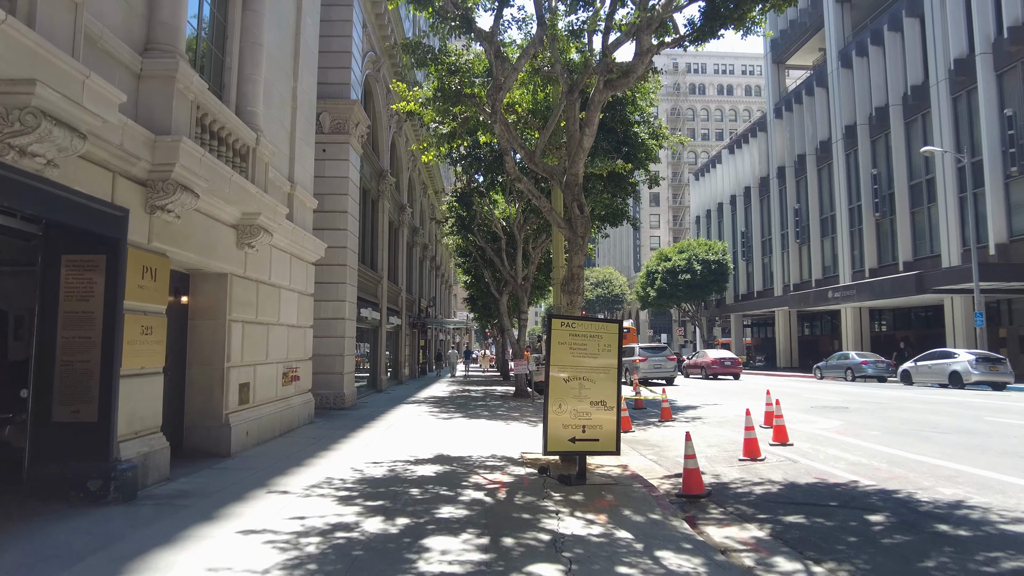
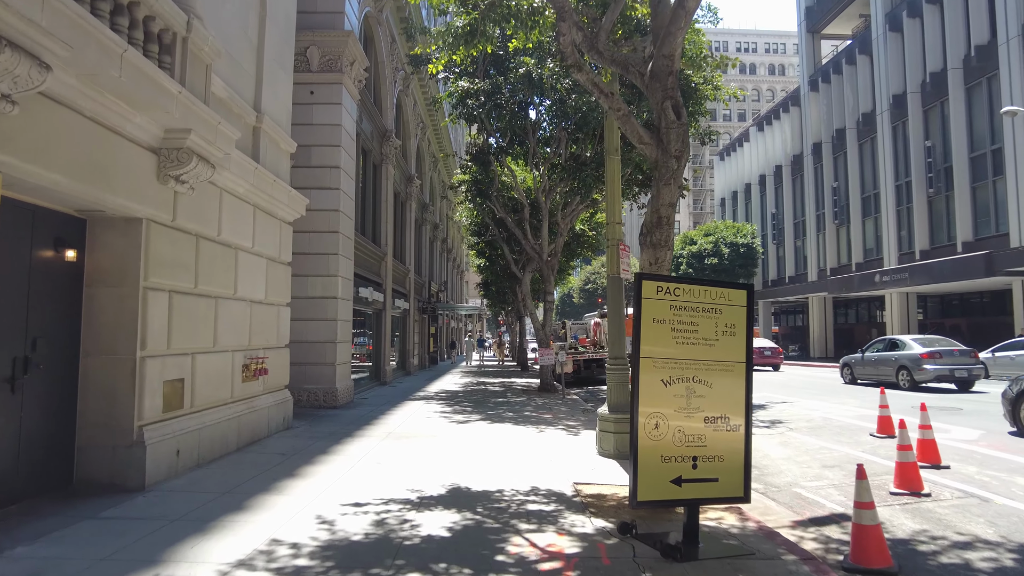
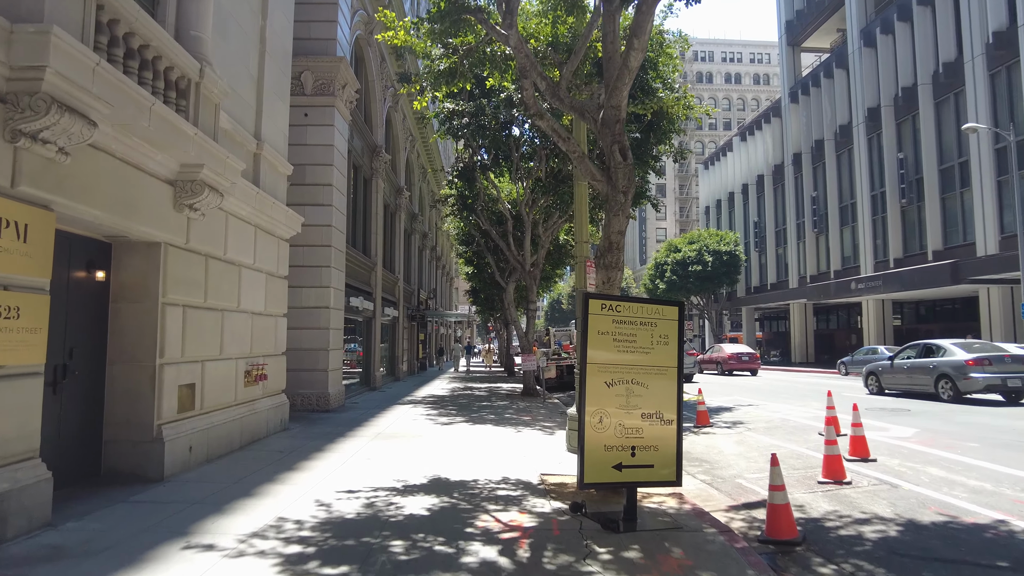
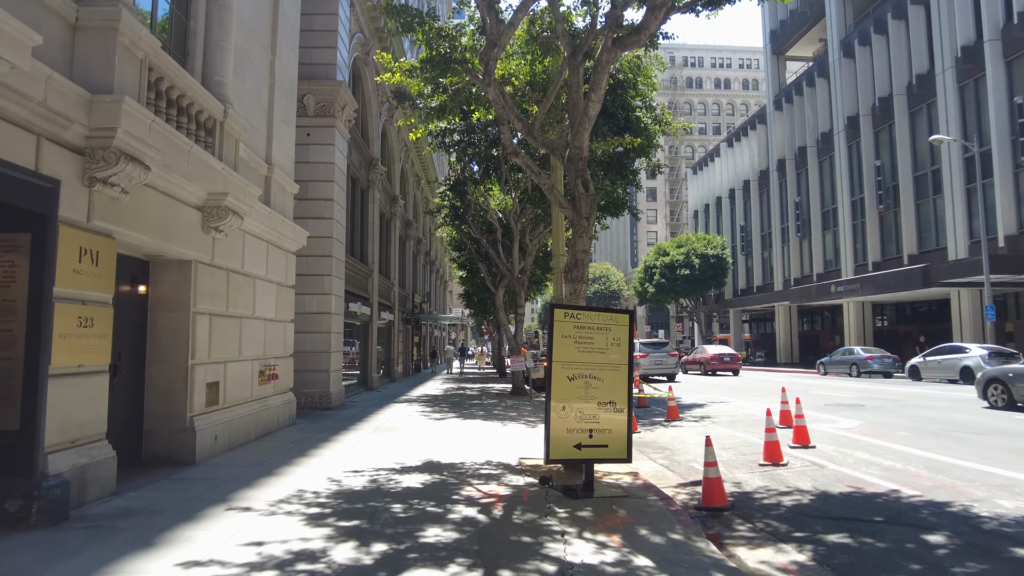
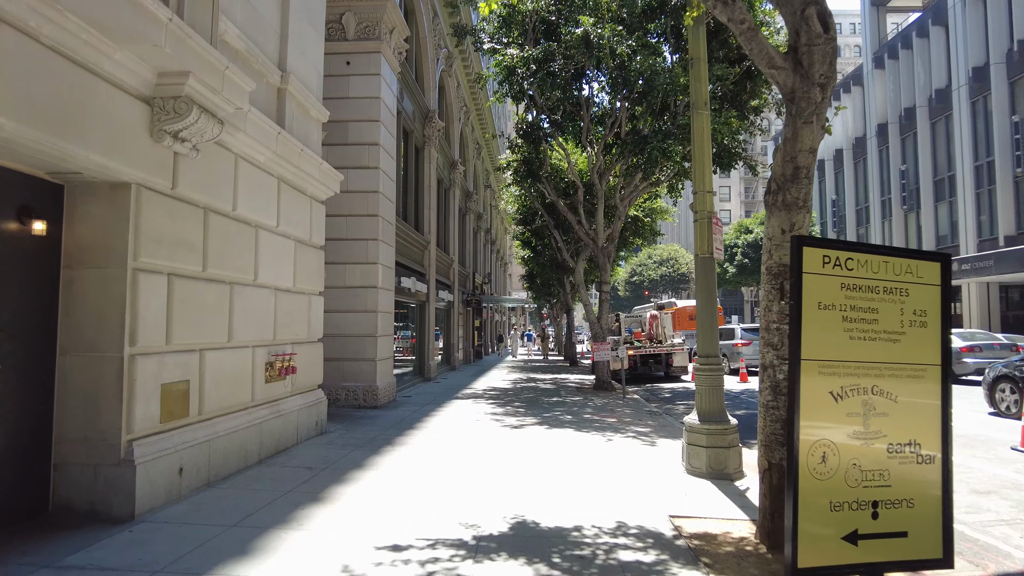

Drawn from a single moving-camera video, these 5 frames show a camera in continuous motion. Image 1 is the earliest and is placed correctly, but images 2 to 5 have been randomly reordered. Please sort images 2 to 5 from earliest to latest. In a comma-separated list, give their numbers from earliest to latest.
4, 3, 2, 5
